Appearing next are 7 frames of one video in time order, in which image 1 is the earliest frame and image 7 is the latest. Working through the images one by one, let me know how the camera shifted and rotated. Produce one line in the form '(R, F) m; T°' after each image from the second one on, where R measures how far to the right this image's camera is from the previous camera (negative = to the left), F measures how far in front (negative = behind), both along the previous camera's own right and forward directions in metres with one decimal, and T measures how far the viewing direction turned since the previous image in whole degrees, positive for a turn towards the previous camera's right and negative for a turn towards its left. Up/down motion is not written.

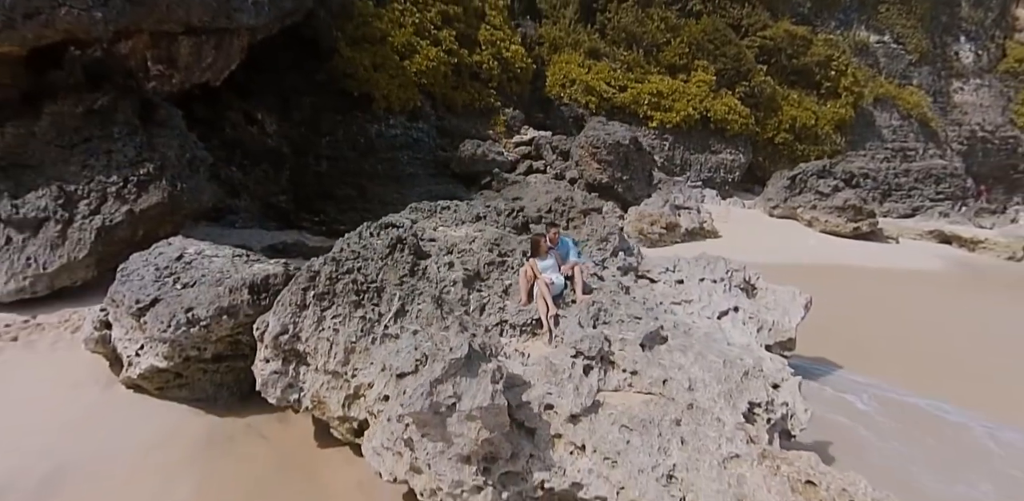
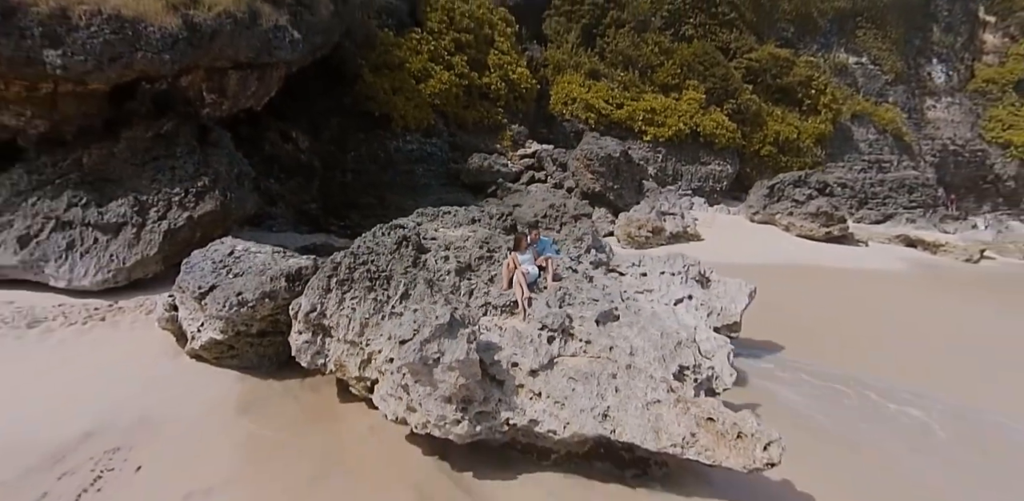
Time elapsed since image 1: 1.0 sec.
(+0.3, -0.7) m; -3°
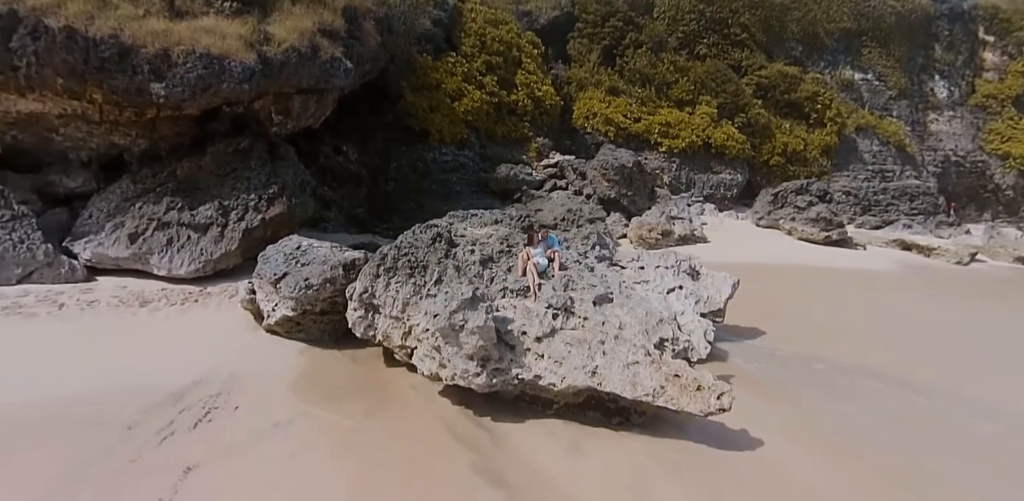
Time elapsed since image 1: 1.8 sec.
(+0.2, -0.8) m; -4°
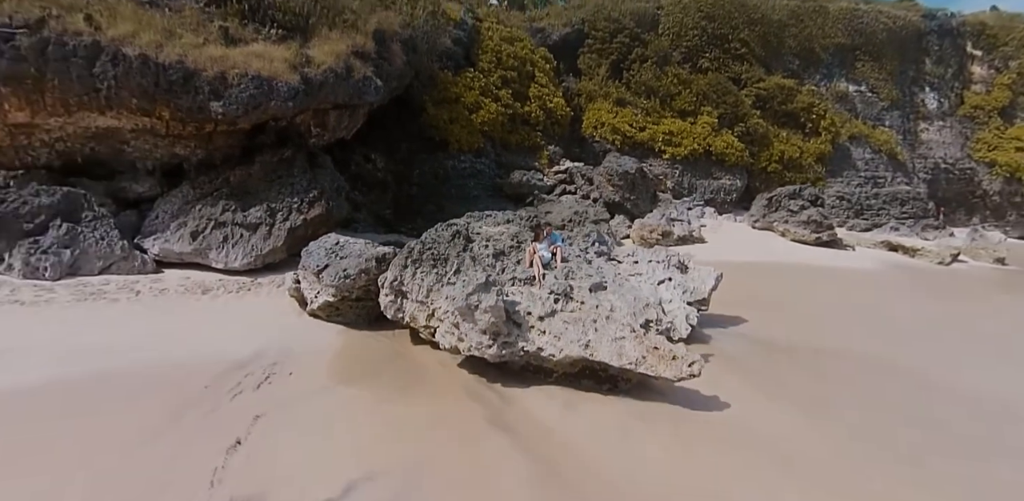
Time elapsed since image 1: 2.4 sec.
(+0.1, -0.7) m; -2°
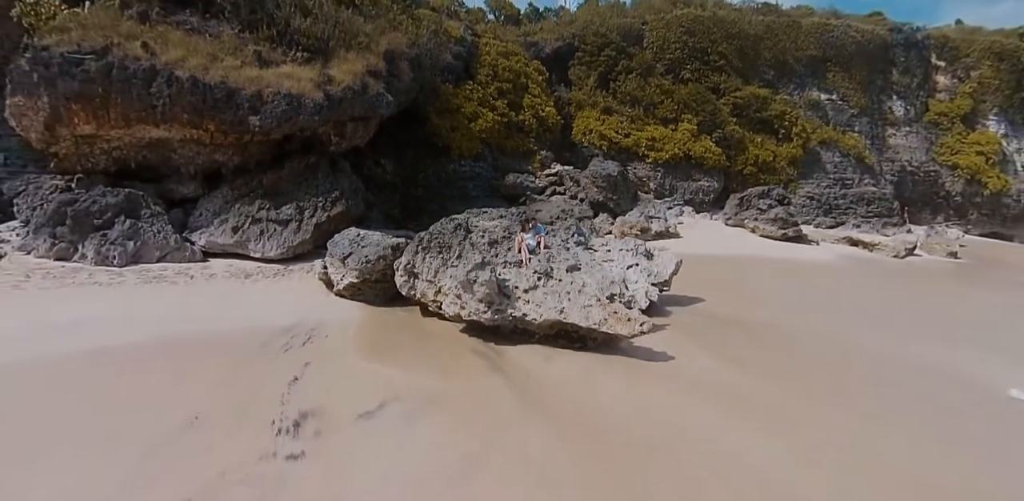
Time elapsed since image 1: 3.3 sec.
(+0.1, -1.2) m; 0°
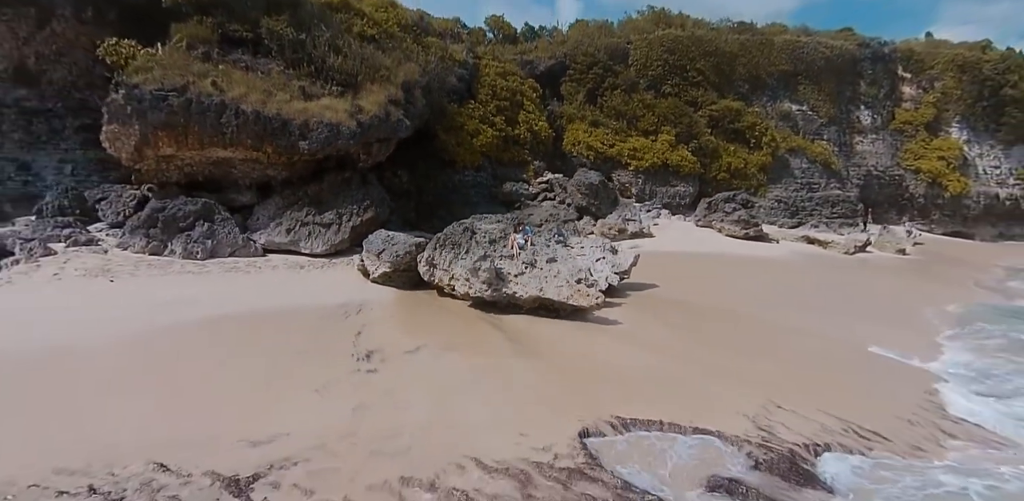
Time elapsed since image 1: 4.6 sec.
(+0.1, -2.1) m; 0°
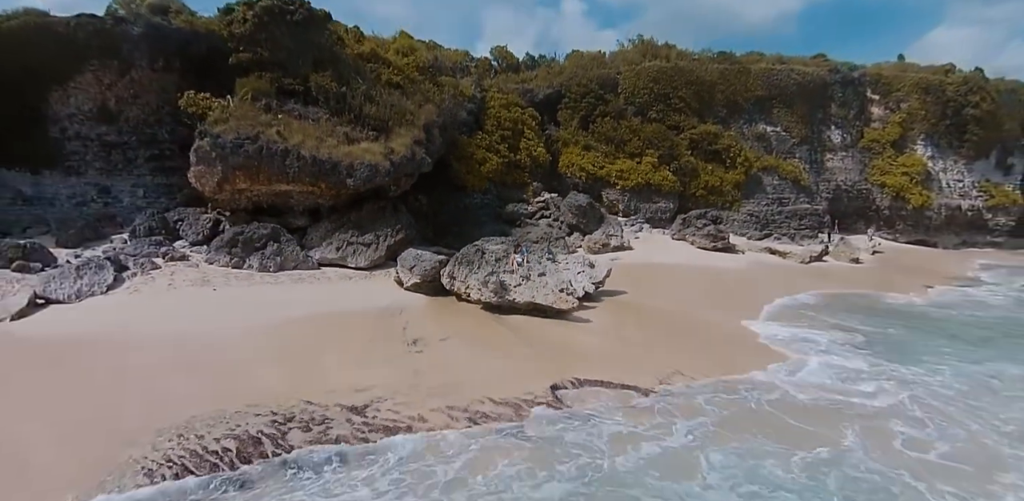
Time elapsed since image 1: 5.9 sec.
(+0.1, -2.8) m; 0°
